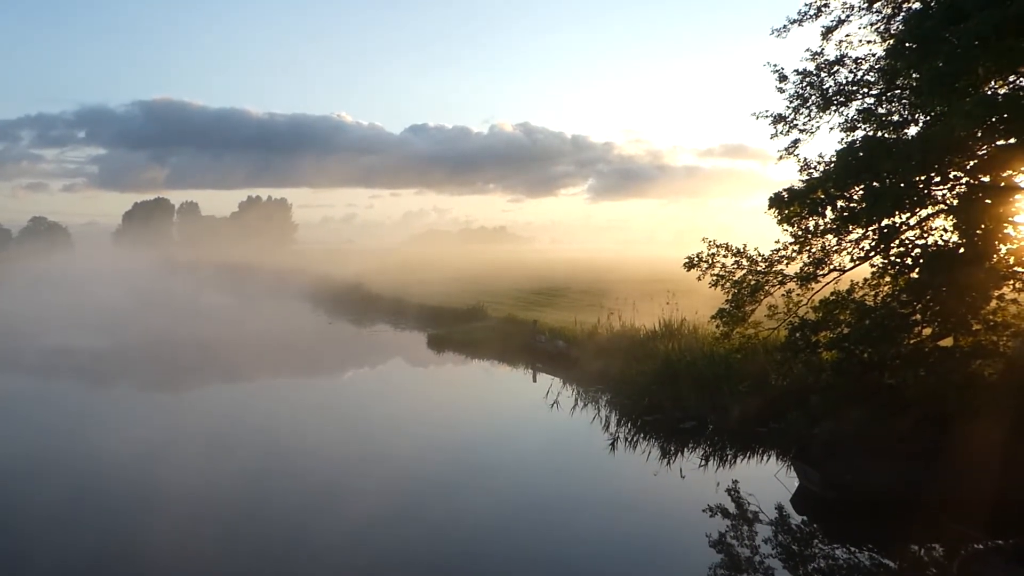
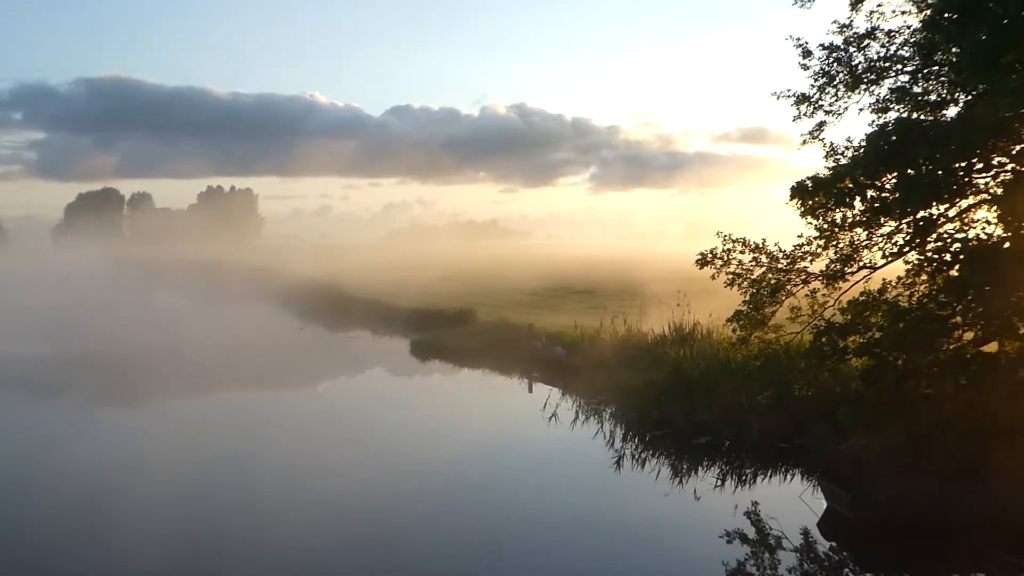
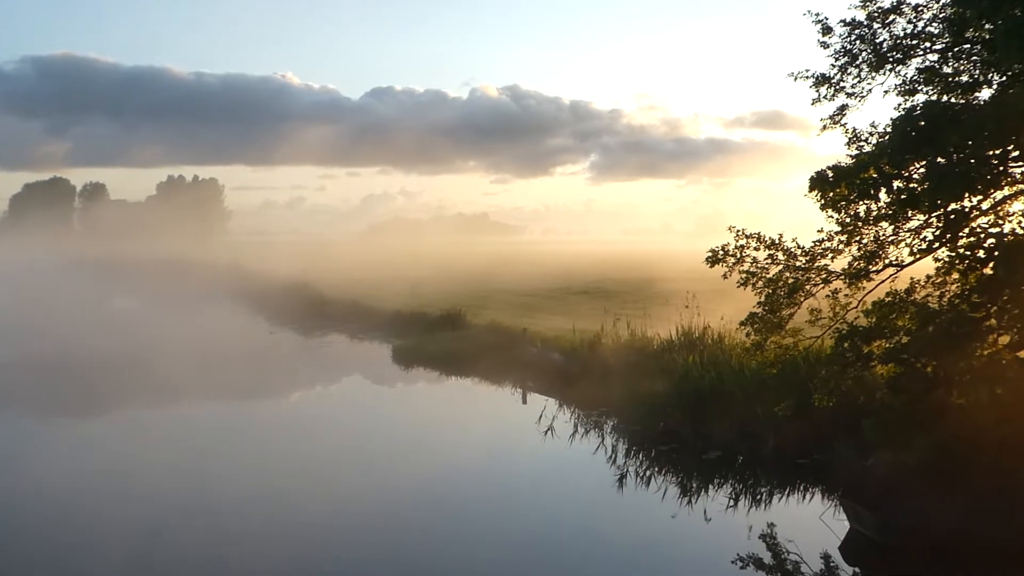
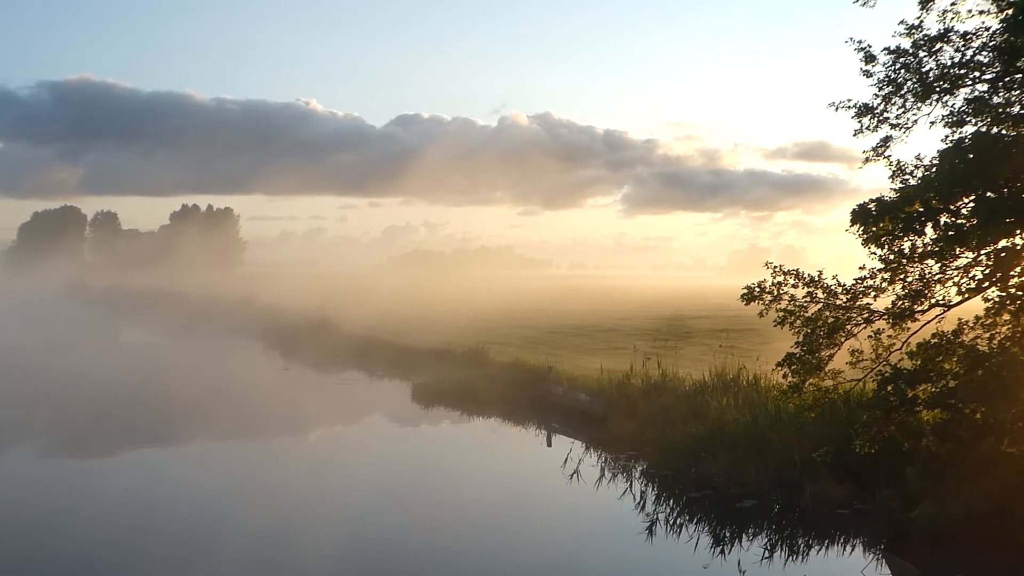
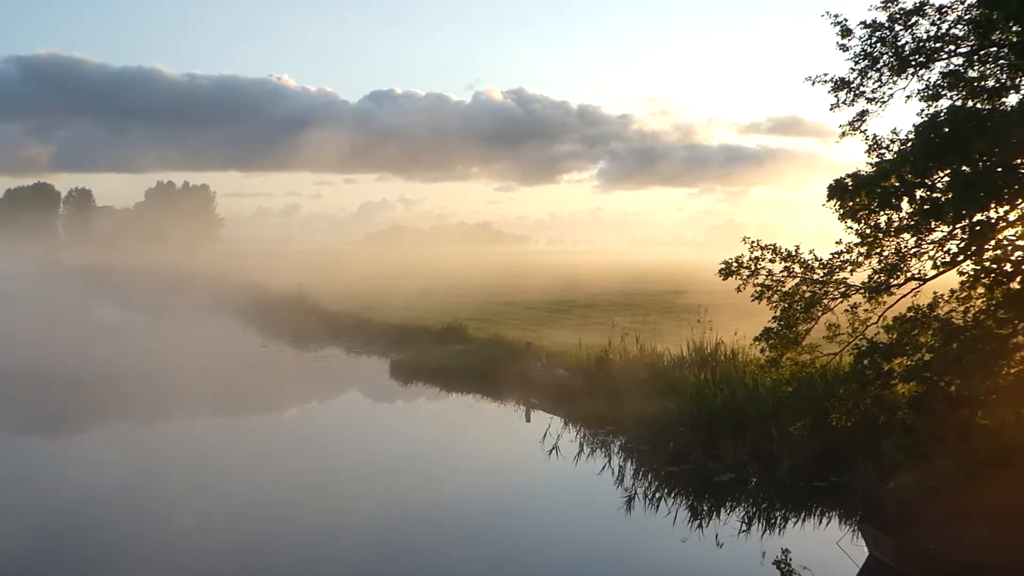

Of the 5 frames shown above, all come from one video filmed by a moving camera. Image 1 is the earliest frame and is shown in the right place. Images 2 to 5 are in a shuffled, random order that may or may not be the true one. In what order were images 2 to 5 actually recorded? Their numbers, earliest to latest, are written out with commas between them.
2, 3, 5, 4
